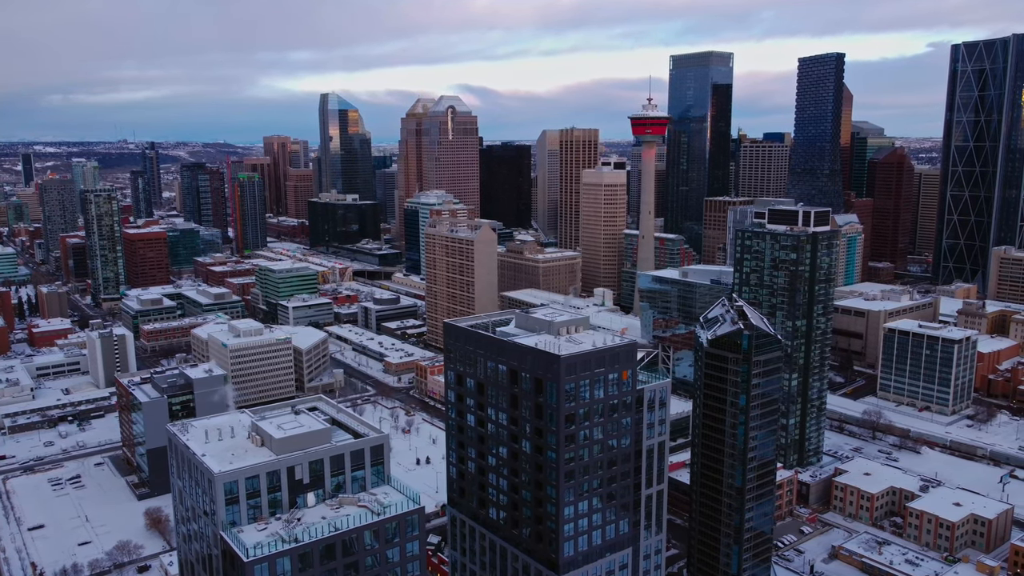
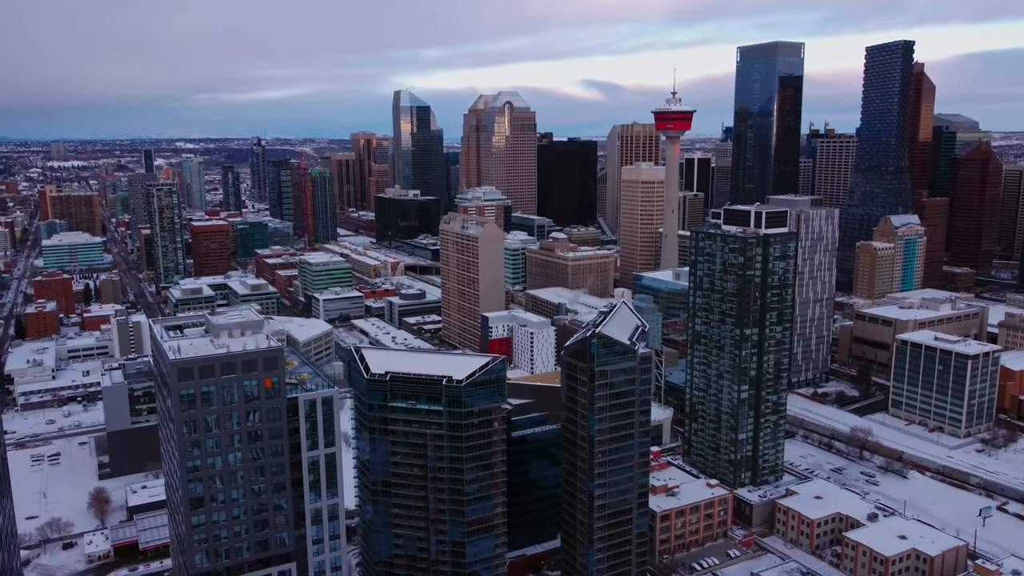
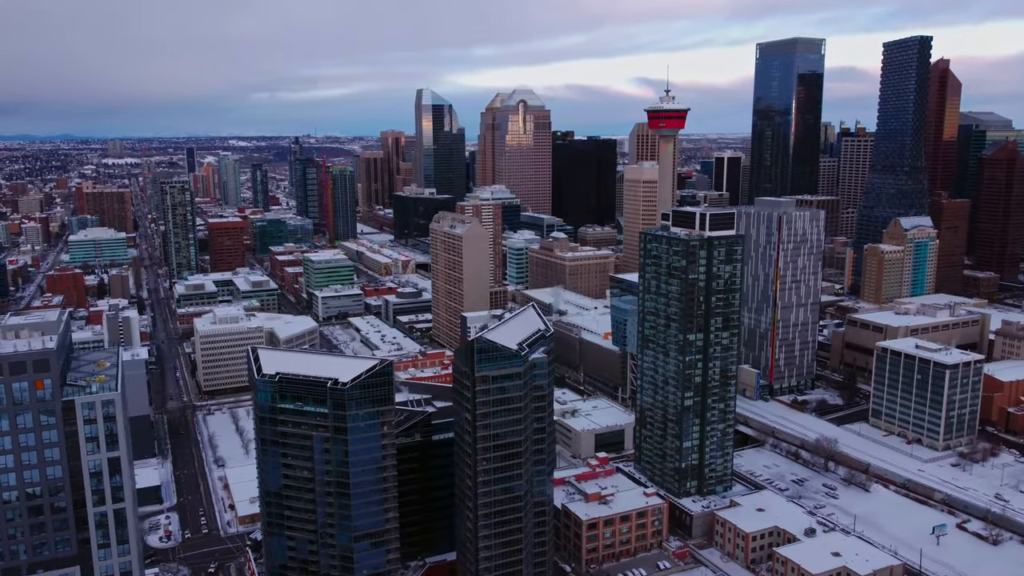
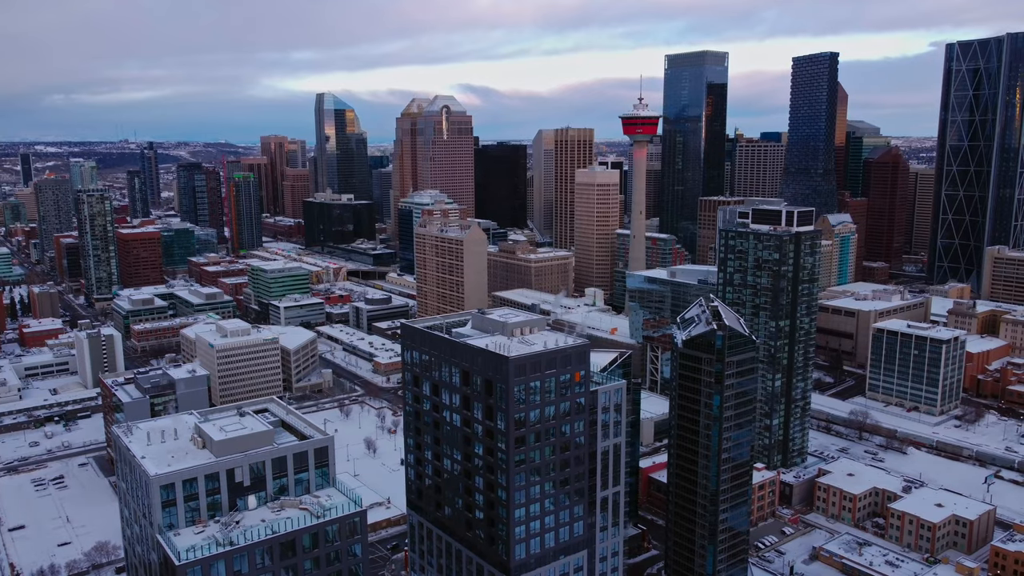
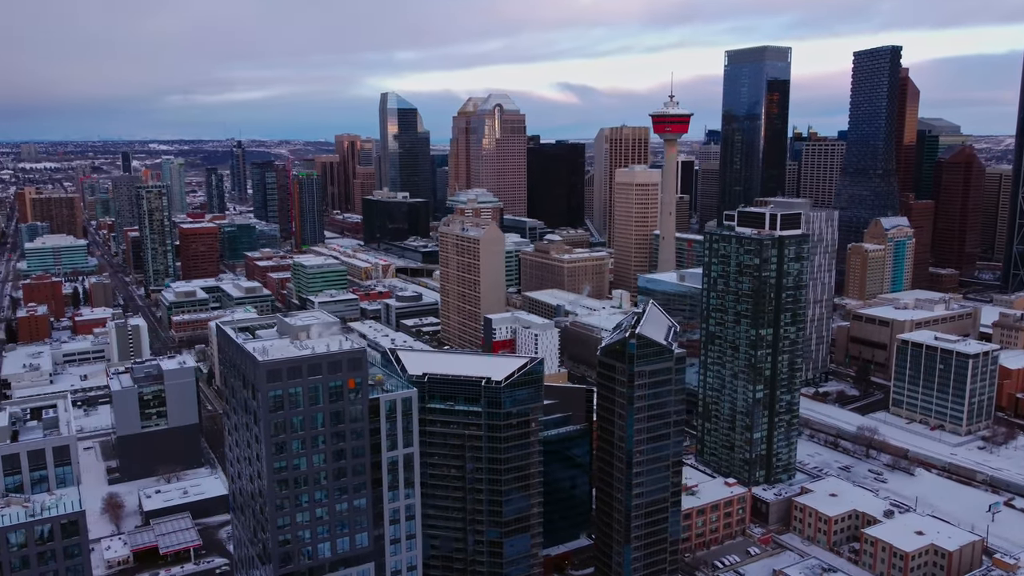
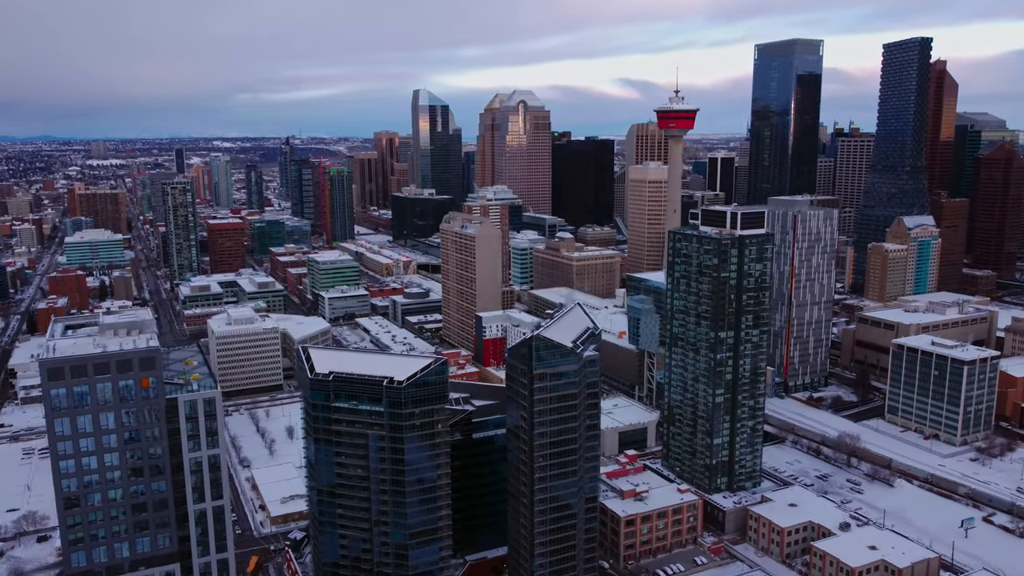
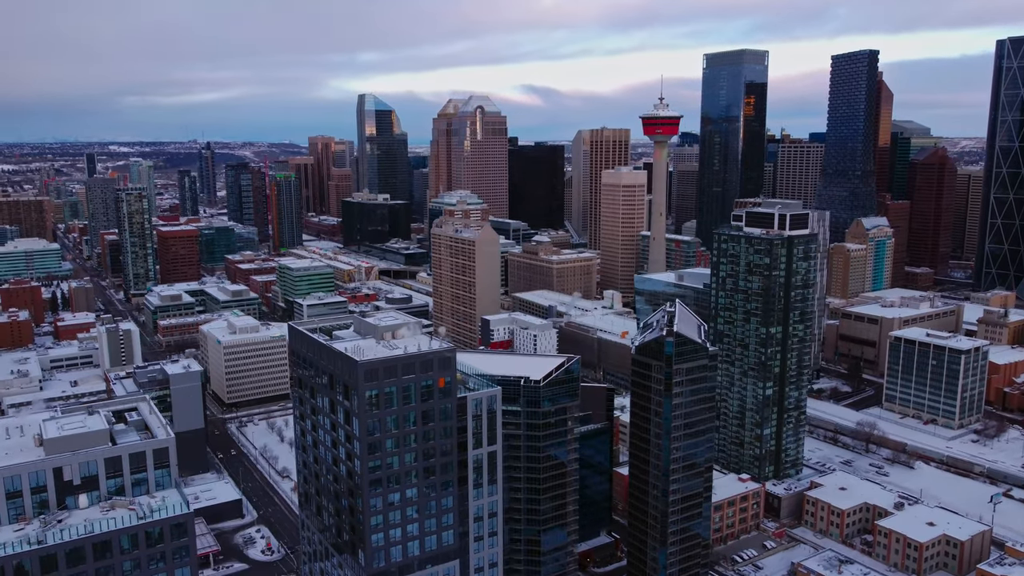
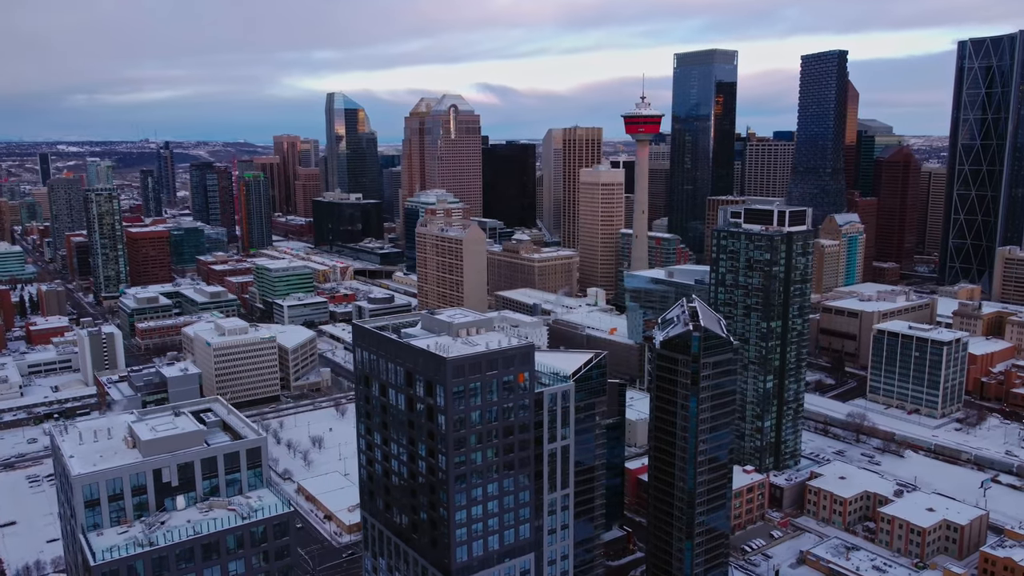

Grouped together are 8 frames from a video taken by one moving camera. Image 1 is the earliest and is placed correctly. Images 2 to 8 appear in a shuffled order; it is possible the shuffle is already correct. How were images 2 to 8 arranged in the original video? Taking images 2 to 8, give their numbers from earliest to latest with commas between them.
4, 8, 7, 5, 2, 6, 3
